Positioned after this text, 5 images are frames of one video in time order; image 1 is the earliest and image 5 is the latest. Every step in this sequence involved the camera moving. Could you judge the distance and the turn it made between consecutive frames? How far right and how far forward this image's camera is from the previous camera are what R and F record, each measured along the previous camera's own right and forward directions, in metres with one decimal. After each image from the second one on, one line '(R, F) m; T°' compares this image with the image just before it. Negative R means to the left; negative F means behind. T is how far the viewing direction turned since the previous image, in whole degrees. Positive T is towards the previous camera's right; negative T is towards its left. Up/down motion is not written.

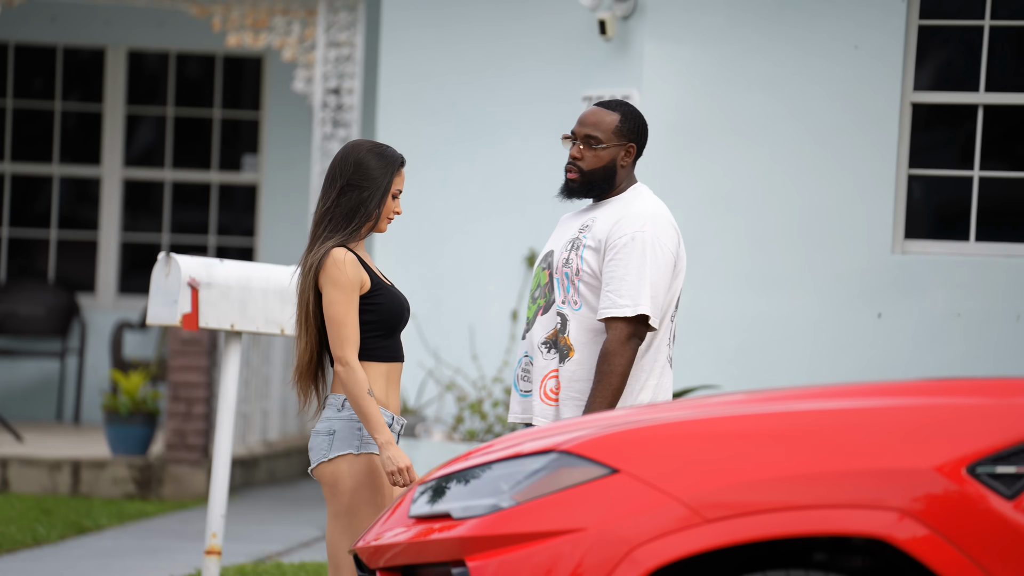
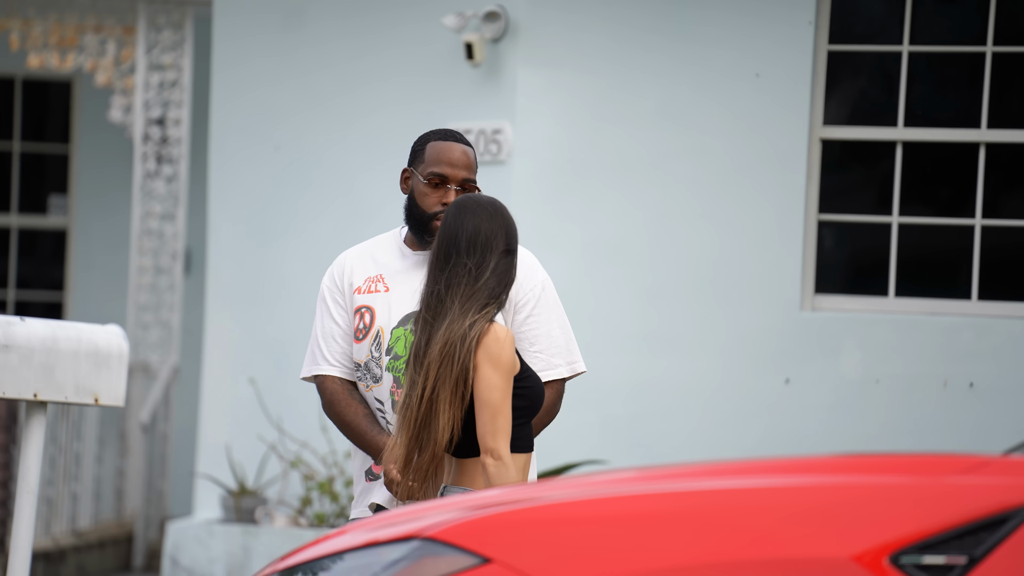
(+0.6, +0.8) m; +2°
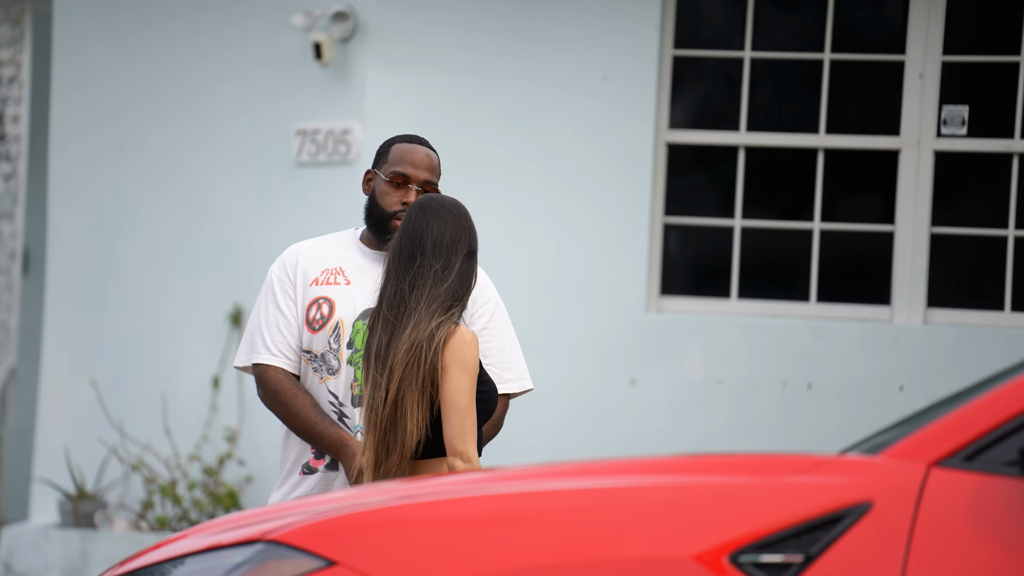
(+0.6, 0.0) m; +2°
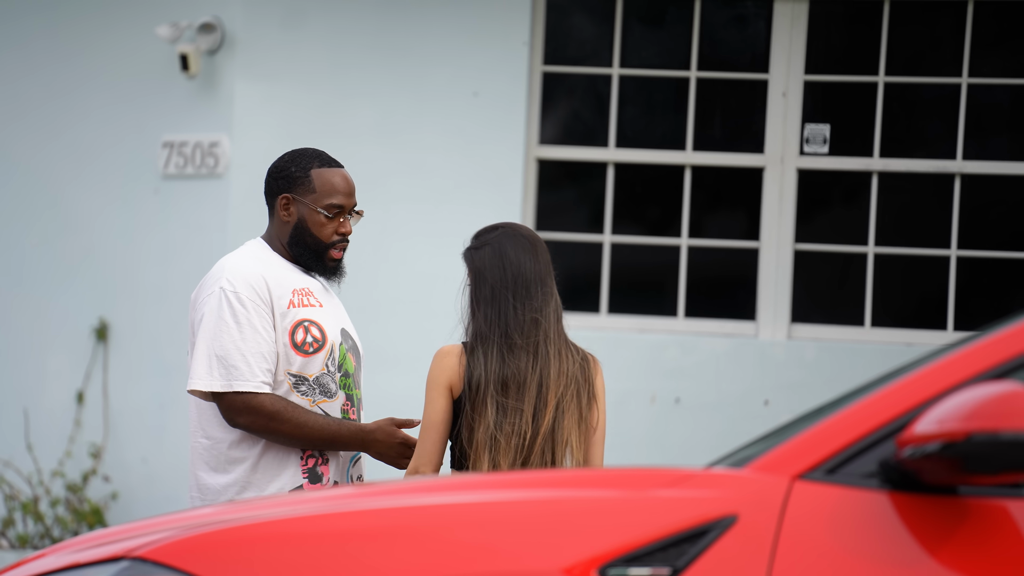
(+0.5, 0.0) m; +2°
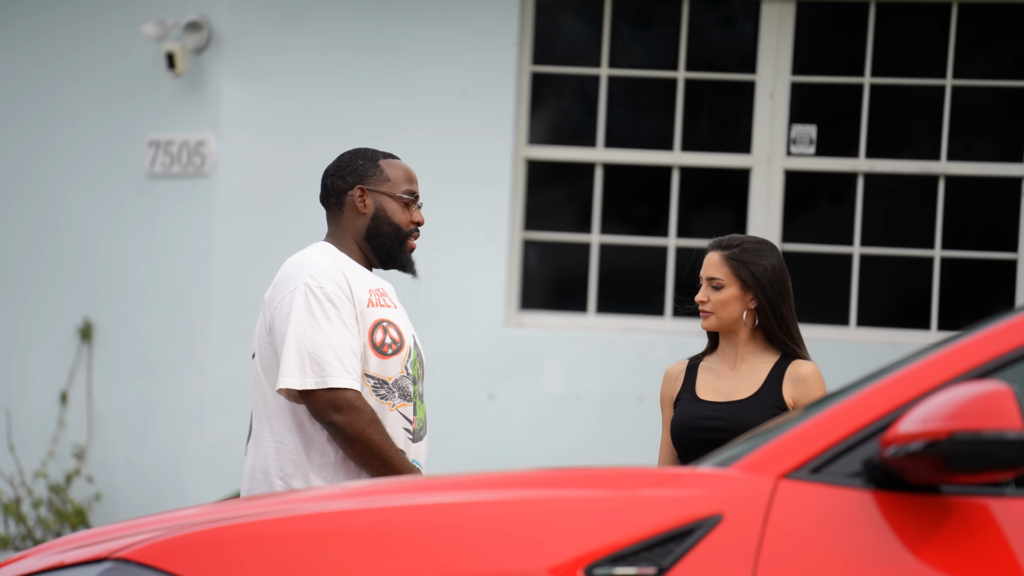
(0.0, 0.0) m; +1°
